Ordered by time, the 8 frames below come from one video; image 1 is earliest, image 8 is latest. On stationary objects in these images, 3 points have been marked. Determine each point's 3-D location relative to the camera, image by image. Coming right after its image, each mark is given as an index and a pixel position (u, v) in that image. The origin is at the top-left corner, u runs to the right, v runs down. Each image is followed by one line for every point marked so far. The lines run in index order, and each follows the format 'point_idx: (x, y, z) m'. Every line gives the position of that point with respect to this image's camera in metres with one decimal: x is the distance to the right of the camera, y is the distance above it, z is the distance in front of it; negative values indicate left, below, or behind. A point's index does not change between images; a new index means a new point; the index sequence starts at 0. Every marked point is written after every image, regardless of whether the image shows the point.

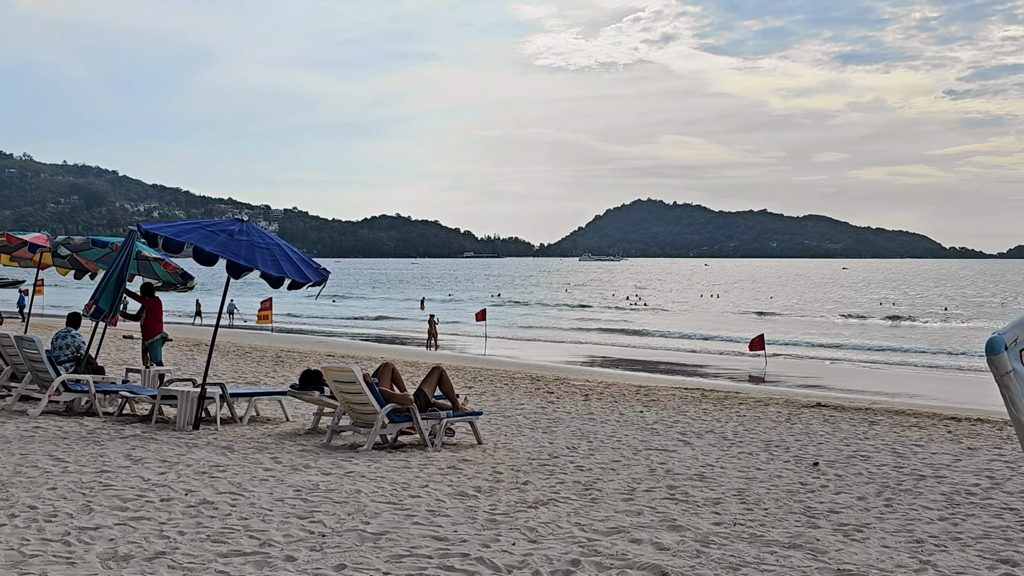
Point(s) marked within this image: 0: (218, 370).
0: (-4.0, -1.1, +17.5) m
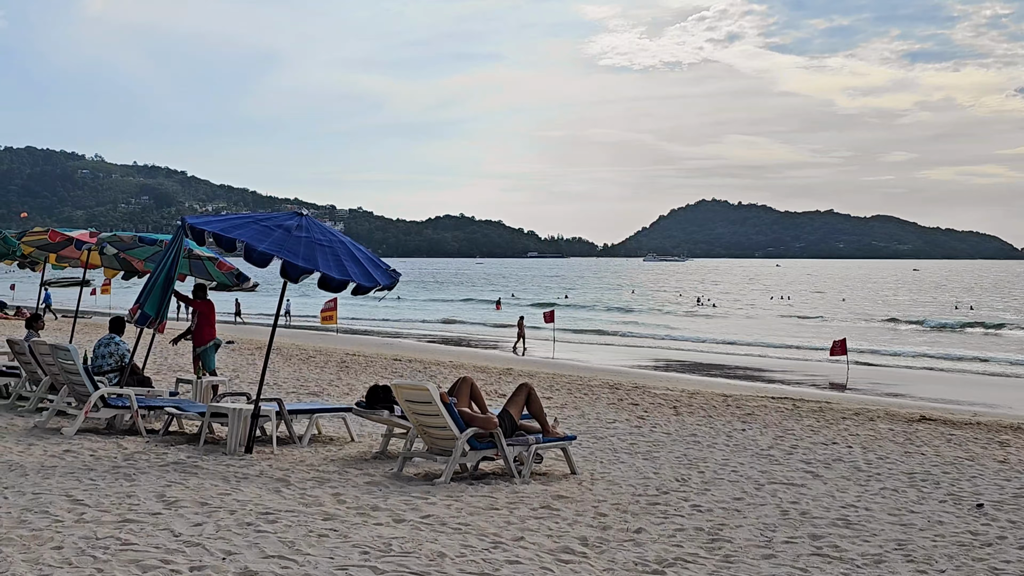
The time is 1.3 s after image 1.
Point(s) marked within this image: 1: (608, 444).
0: (-3.0, -1.1, +16.4) m
1: (+0.7, -1.1, +9.3) m
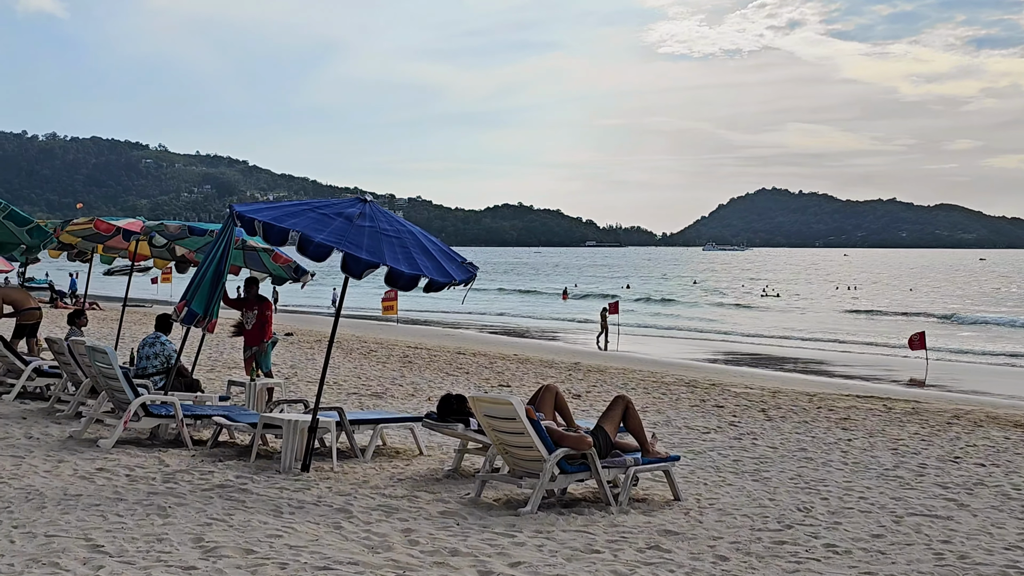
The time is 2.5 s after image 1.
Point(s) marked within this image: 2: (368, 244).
0: (-2.1, -1.0, +15.5) m
1: (+1.3, -1.1, +8.2) m
2: (-0.7, +0.2, +6.6) m
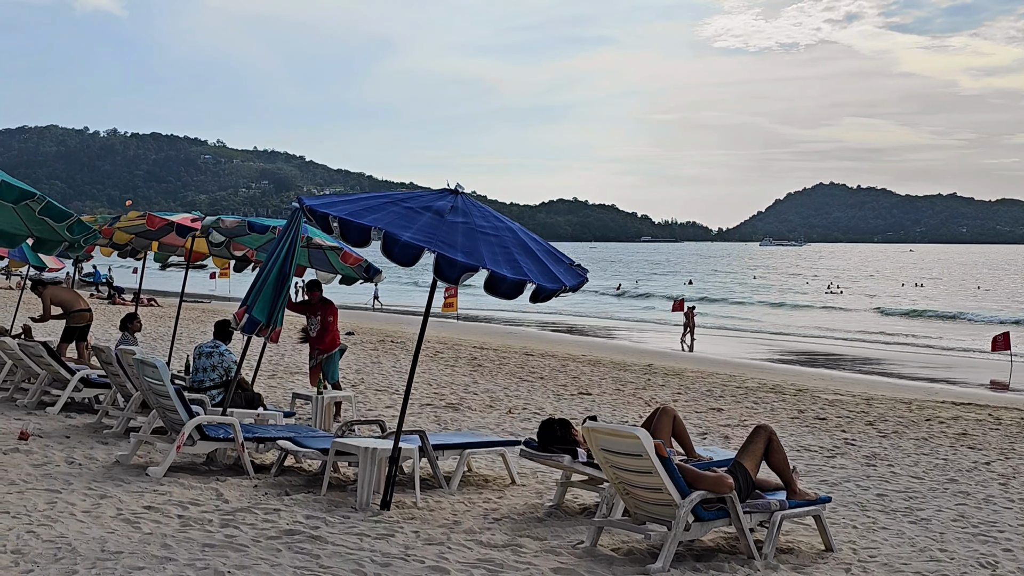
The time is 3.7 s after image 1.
0: (-1.2, -1.0, +14.5) m
1: (+1.8, -1.1, +7.1) m
2: (-0.2, +0.2, +5.5) m
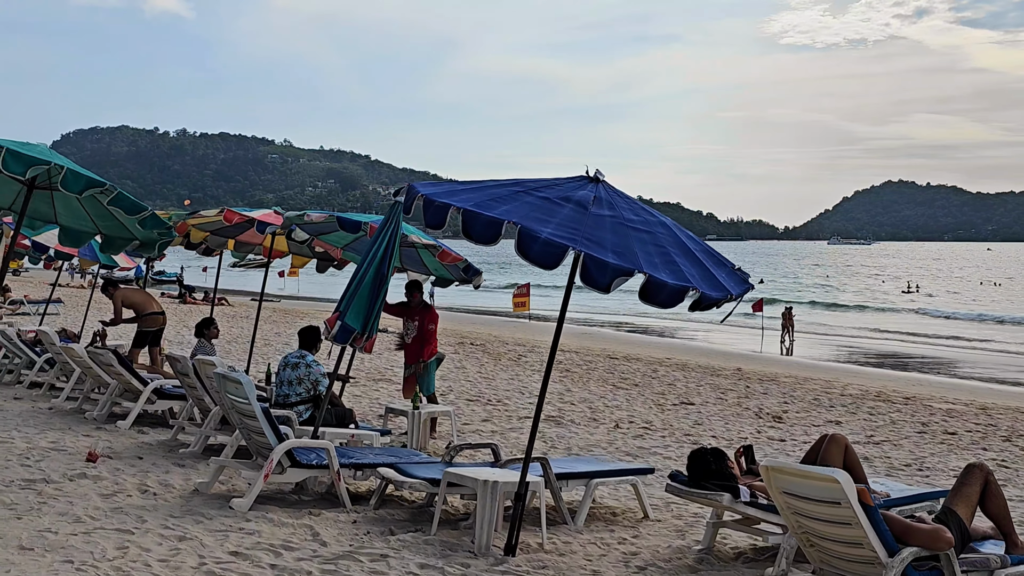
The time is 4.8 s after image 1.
0: (-0.2, -1.0, +13.6) m
1: (+2.5, -1.2, +6.0) m
2: (+0.4, +0.2, +4.5) m
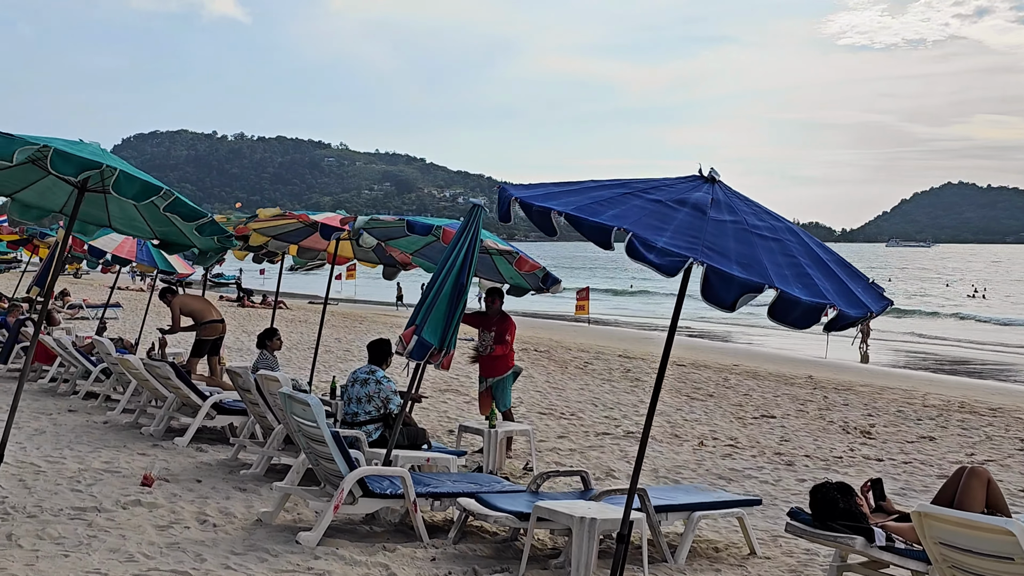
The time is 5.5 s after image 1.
0: (+0.5, -1.1, +13.0) m
1: (+2.9, -1.2, +5.3) m
2: (+0.7, +0.1, +3.9) m
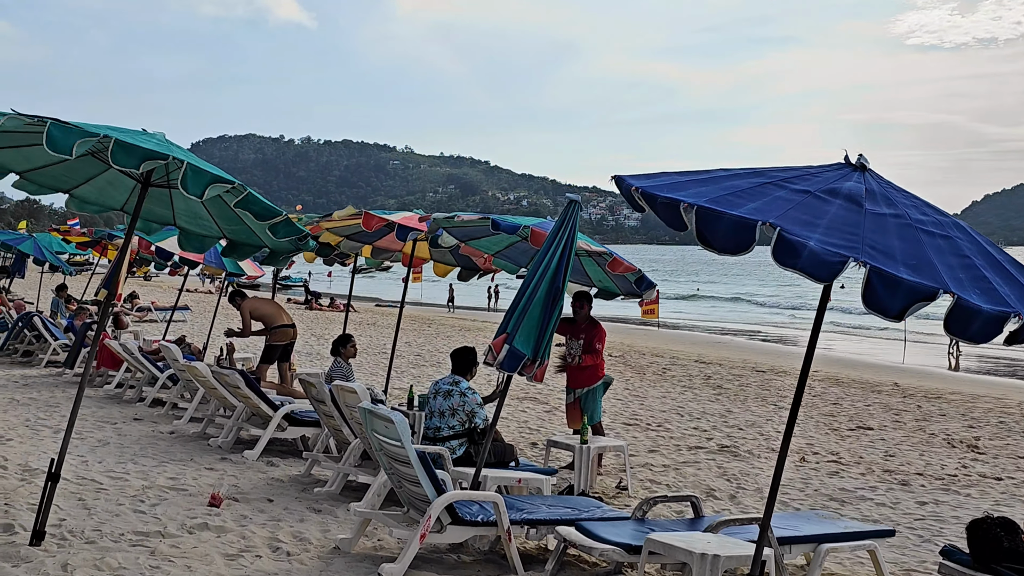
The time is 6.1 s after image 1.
0: (+1.3, -1.1, +12.4) m
1: (+3.3, -1.2, +4.6) m
2: (+1.0, +0.1, +3.3) m
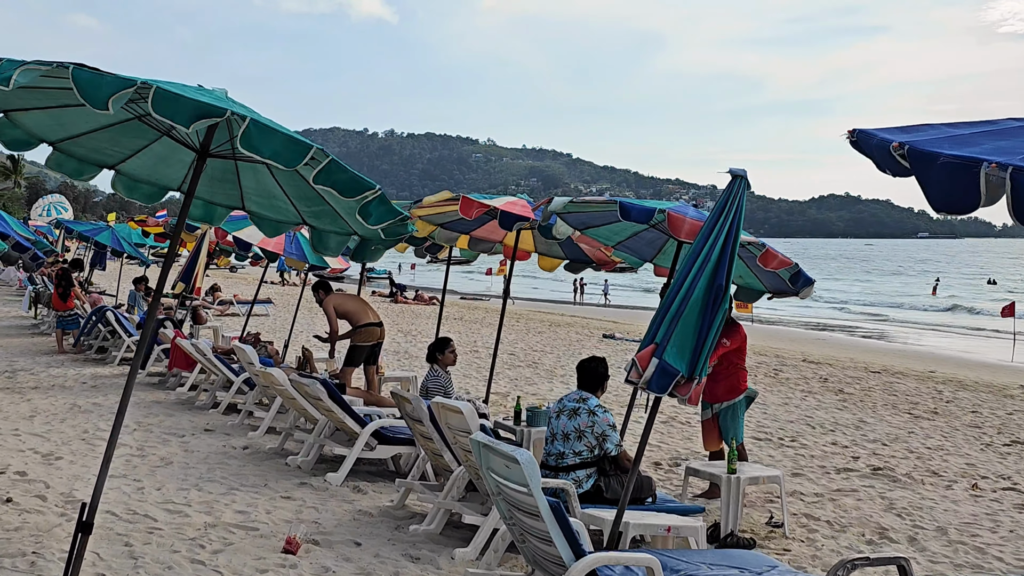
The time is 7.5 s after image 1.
0: (+2.3, -1.1, +11.1) m
1: (+3.7, -1.2, +3.3) m
2: (+1.4, +0.1, +2.1) m
